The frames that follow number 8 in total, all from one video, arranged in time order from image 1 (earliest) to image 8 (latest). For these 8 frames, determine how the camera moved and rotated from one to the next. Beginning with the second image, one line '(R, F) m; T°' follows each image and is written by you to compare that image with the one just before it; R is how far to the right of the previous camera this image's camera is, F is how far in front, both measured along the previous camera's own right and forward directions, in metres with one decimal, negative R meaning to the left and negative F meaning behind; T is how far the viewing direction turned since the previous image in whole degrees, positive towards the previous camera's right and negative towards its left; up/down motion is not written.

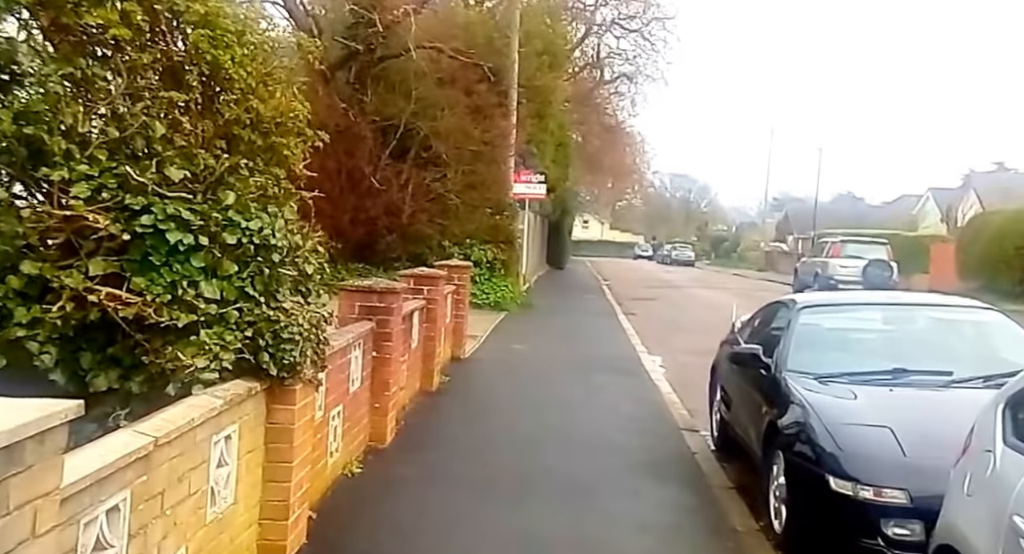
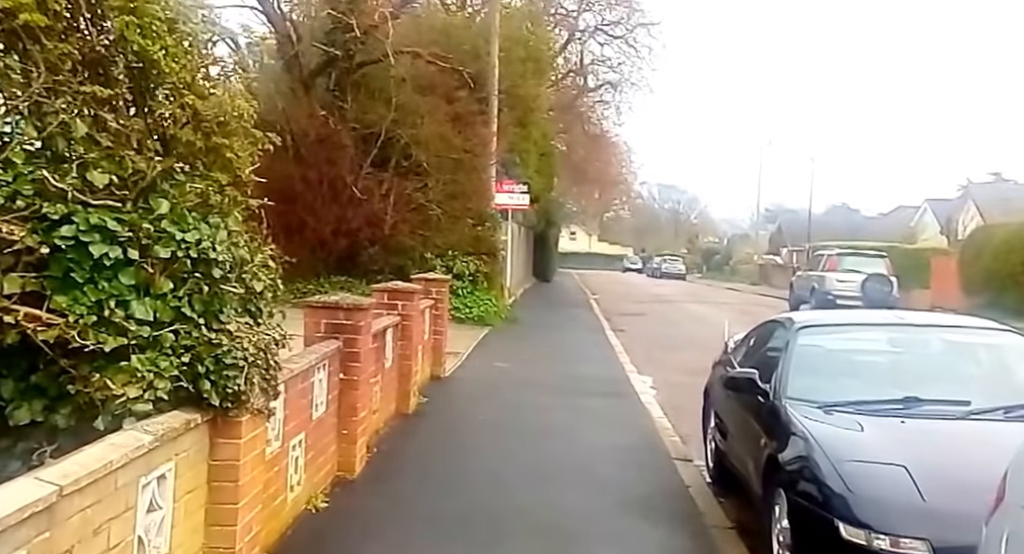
(+0.1, +0.6) m; +1°
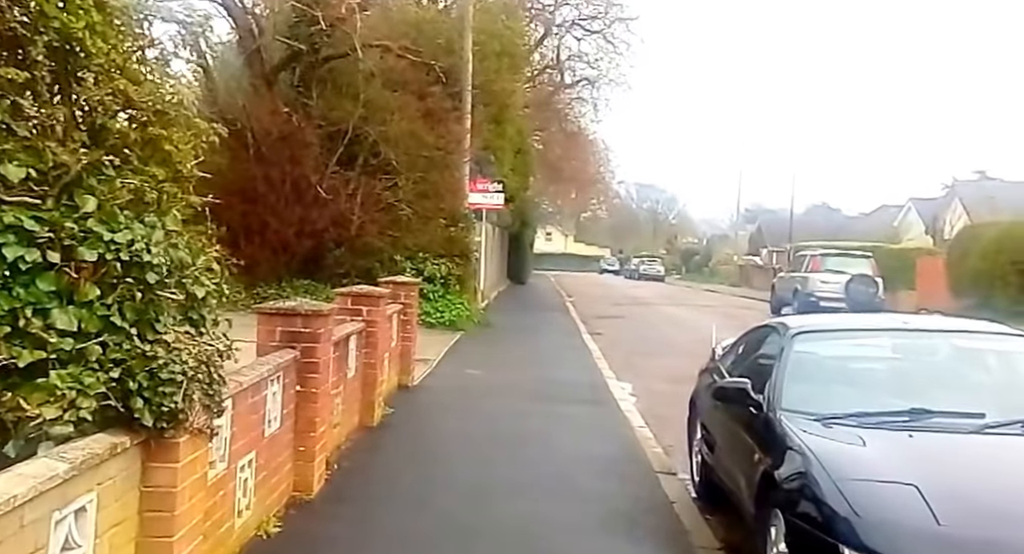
(0.0, +0.5) m; +2°
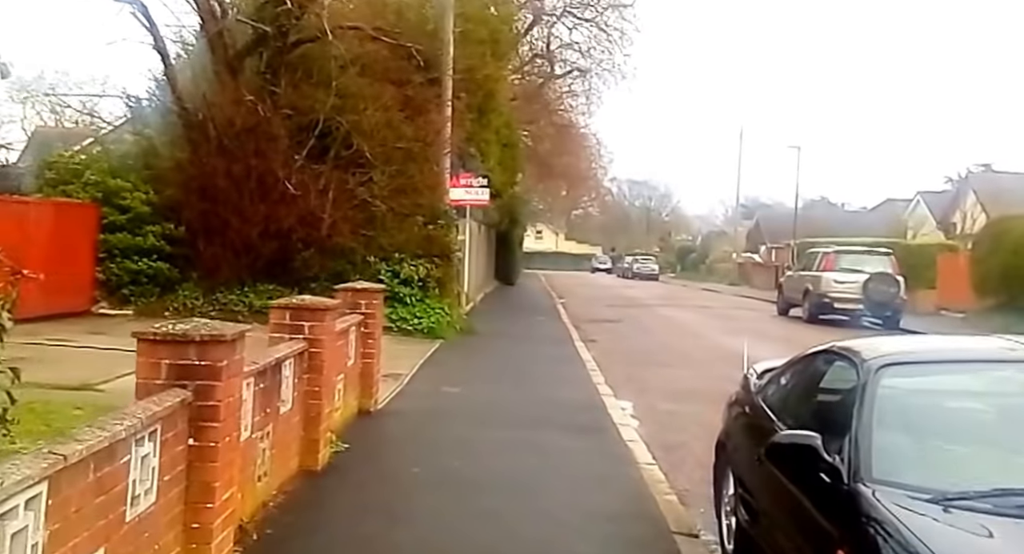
(+0.1, +1.7) m; +1°
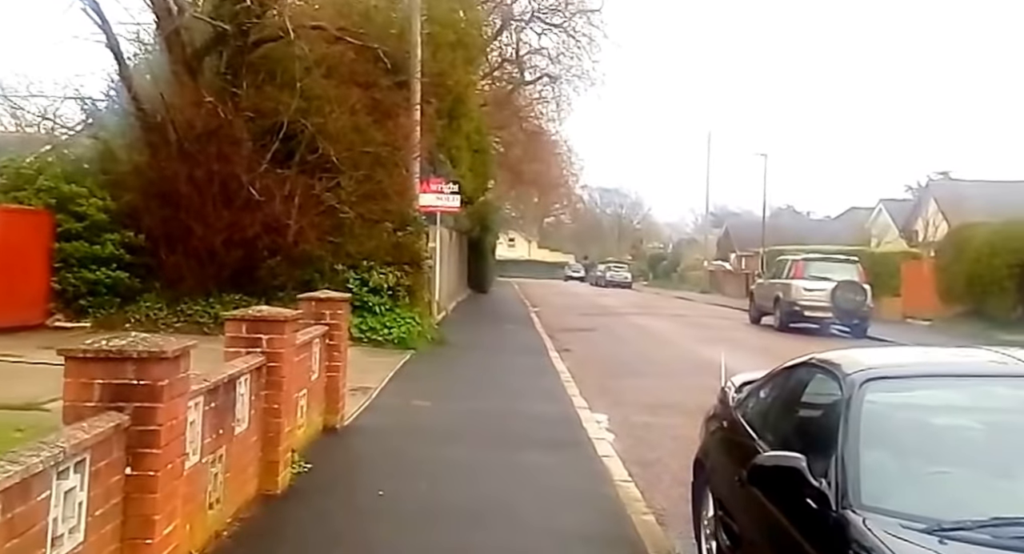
(0.0, +0.2) m; +2°
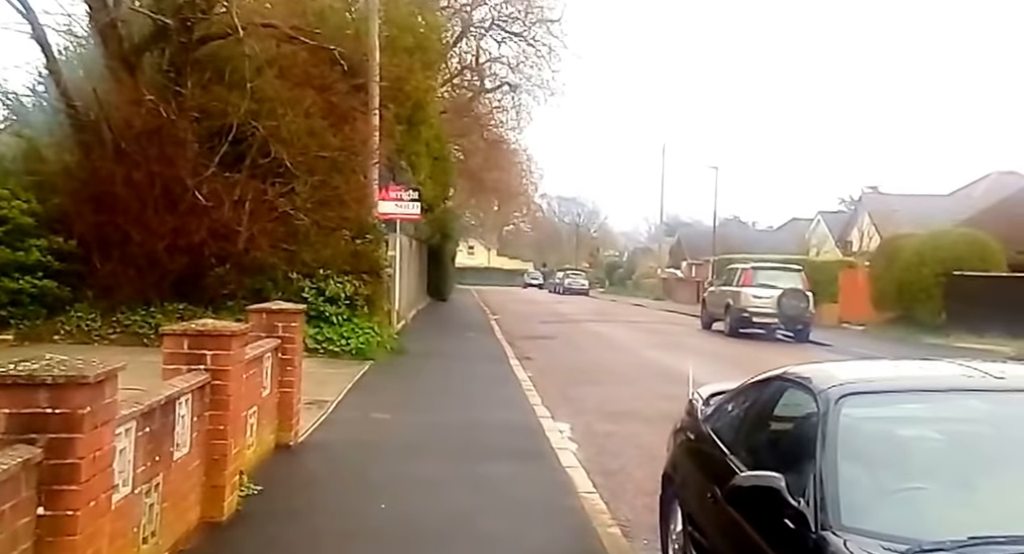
(0.0, +0.2) m; +3°
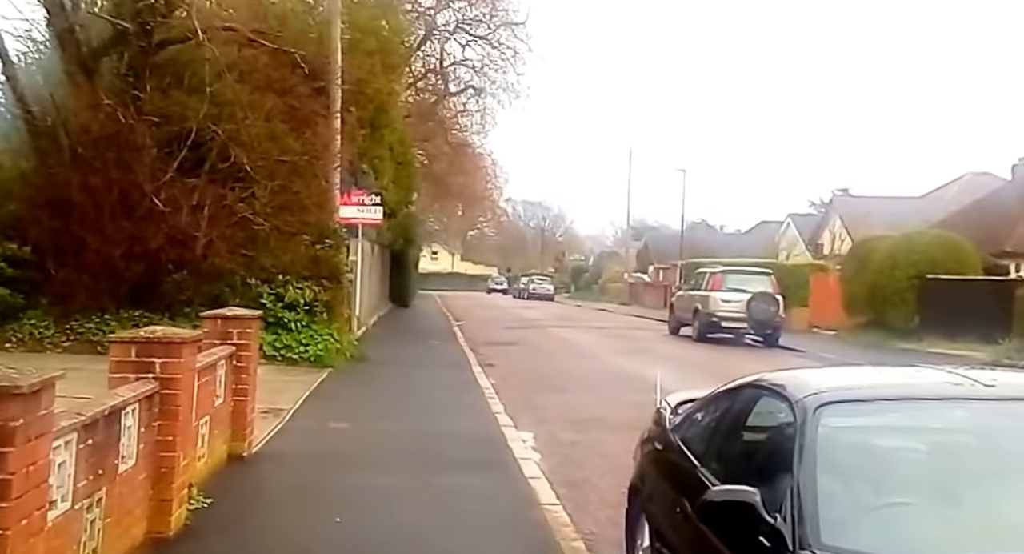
(0.0, +0.2) m; +2°
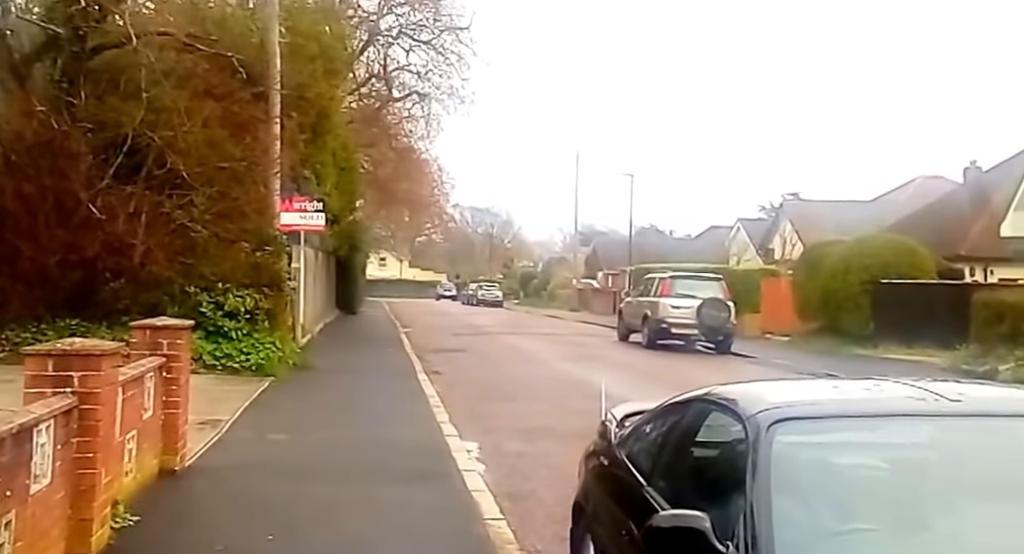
(+0.1, +0.3) m; +3°
